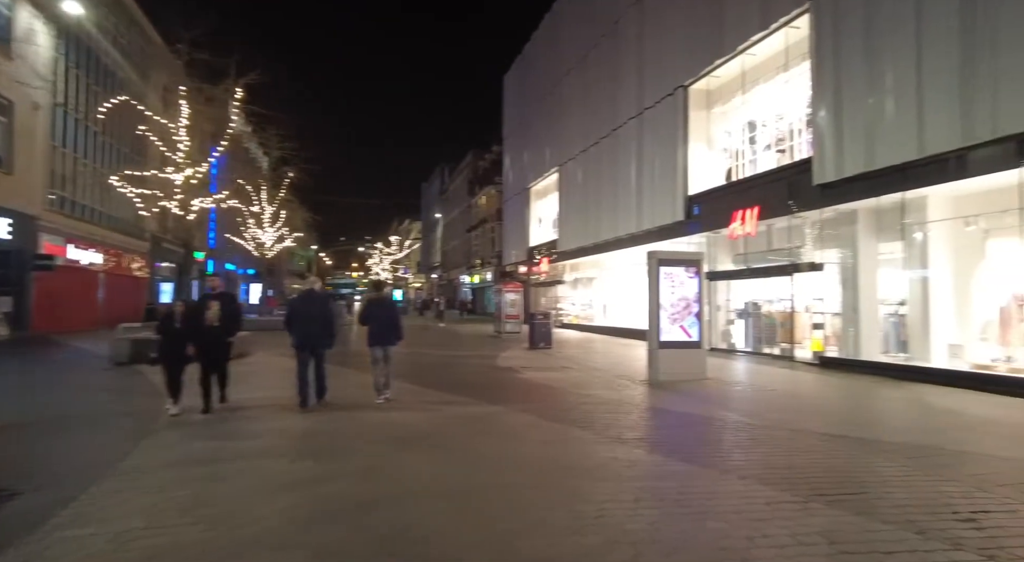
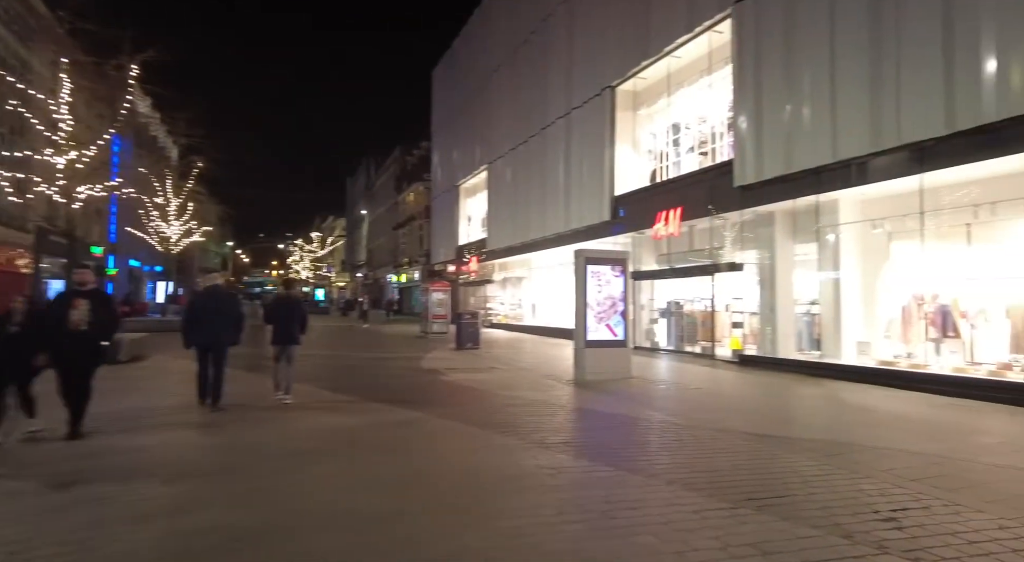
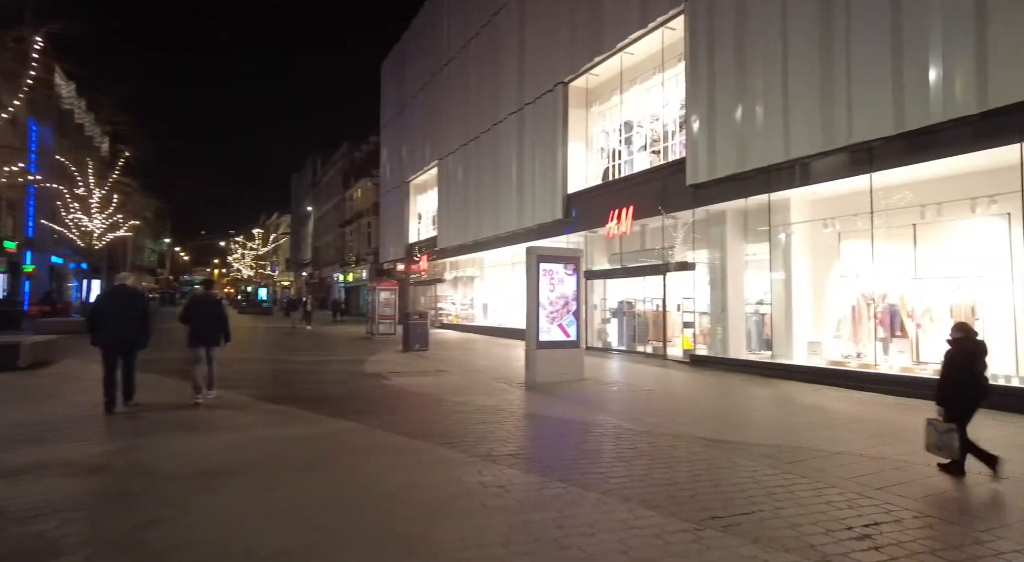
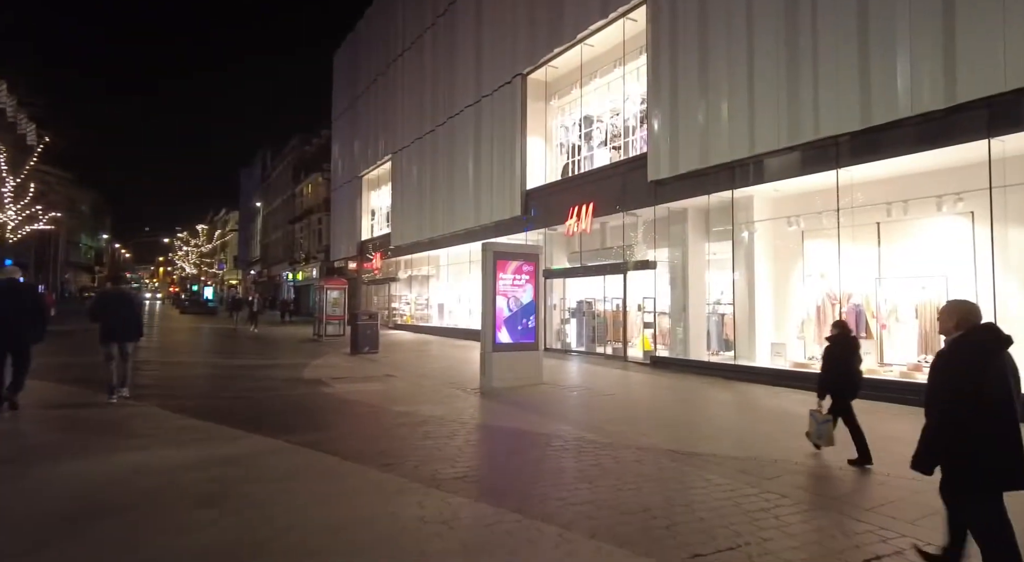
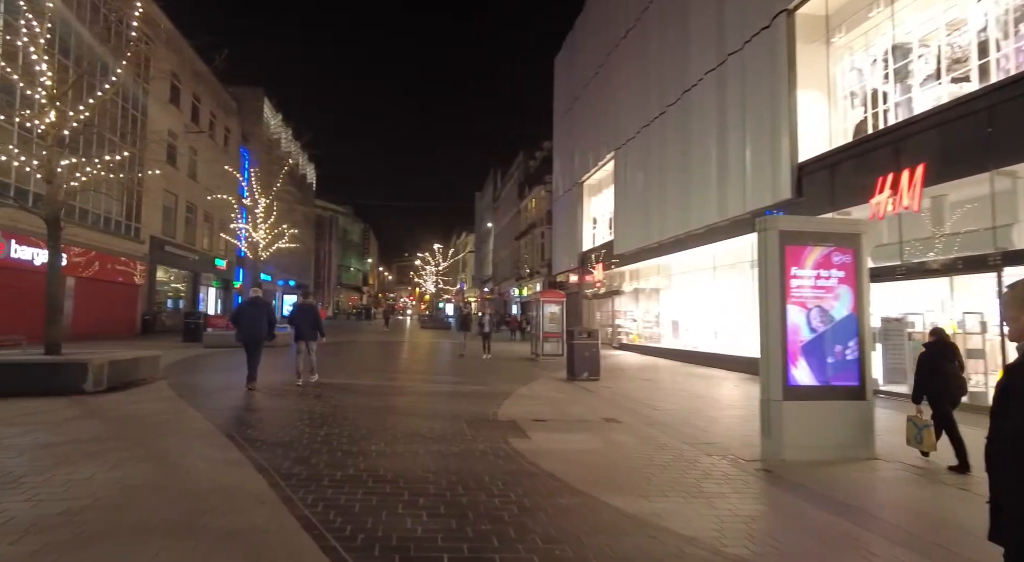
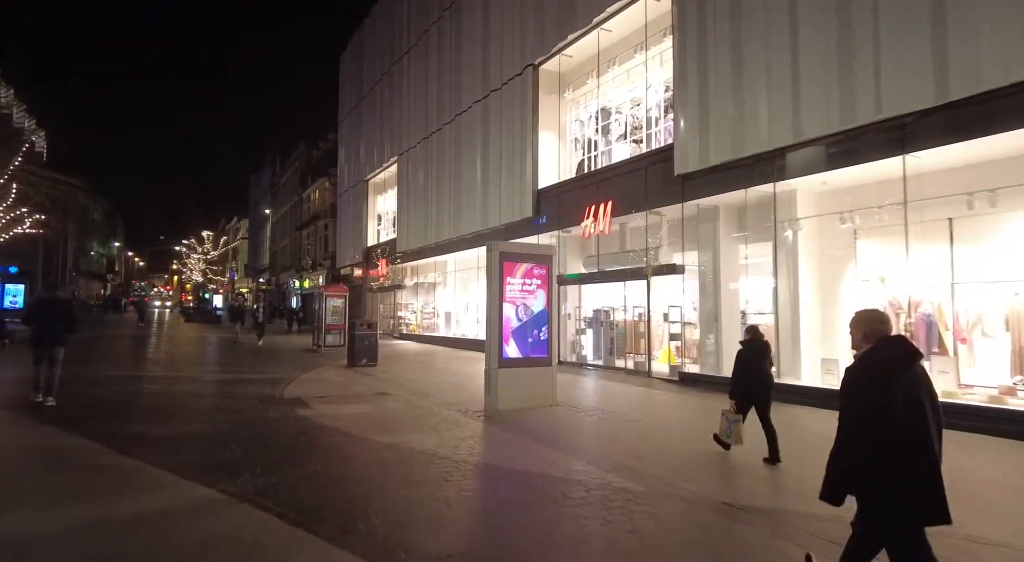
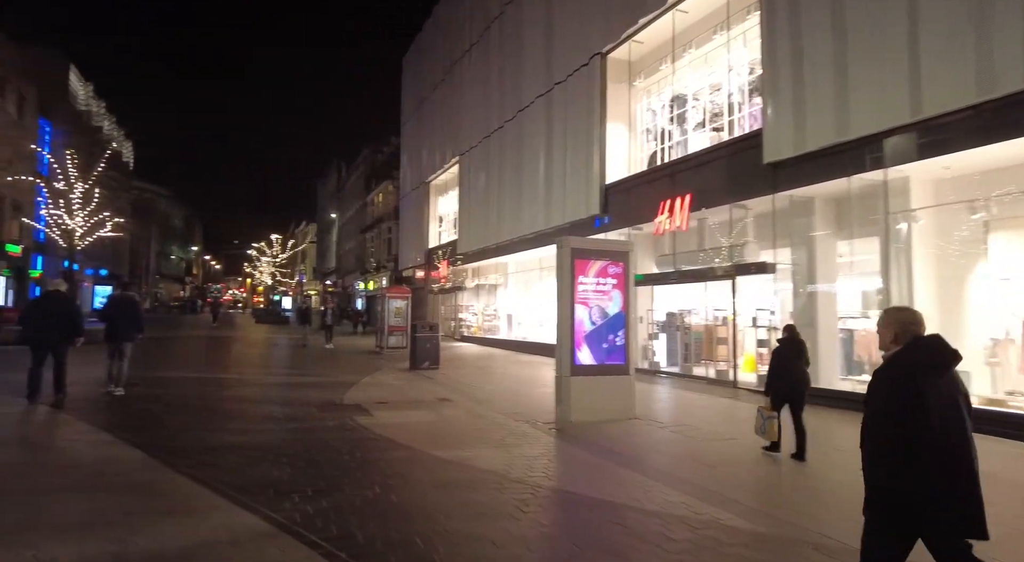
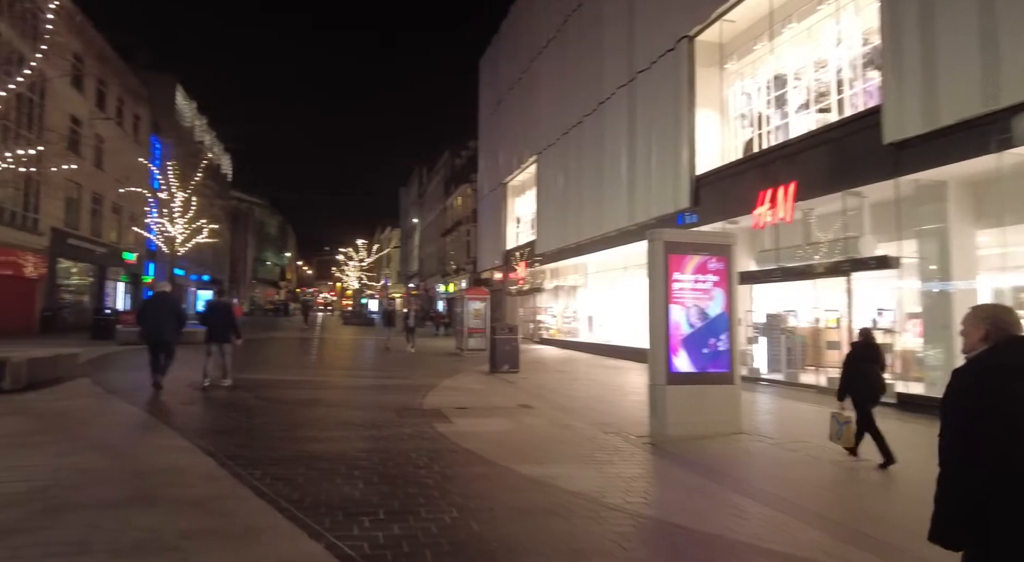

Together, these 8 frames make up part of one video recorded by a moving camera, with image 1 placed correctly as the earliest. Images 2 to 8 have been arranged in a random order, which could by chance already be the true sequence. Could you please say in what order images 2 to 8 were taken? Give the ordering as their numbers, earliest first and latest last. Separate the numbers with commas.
2, 3, 4, 6, 7, 8, 5
